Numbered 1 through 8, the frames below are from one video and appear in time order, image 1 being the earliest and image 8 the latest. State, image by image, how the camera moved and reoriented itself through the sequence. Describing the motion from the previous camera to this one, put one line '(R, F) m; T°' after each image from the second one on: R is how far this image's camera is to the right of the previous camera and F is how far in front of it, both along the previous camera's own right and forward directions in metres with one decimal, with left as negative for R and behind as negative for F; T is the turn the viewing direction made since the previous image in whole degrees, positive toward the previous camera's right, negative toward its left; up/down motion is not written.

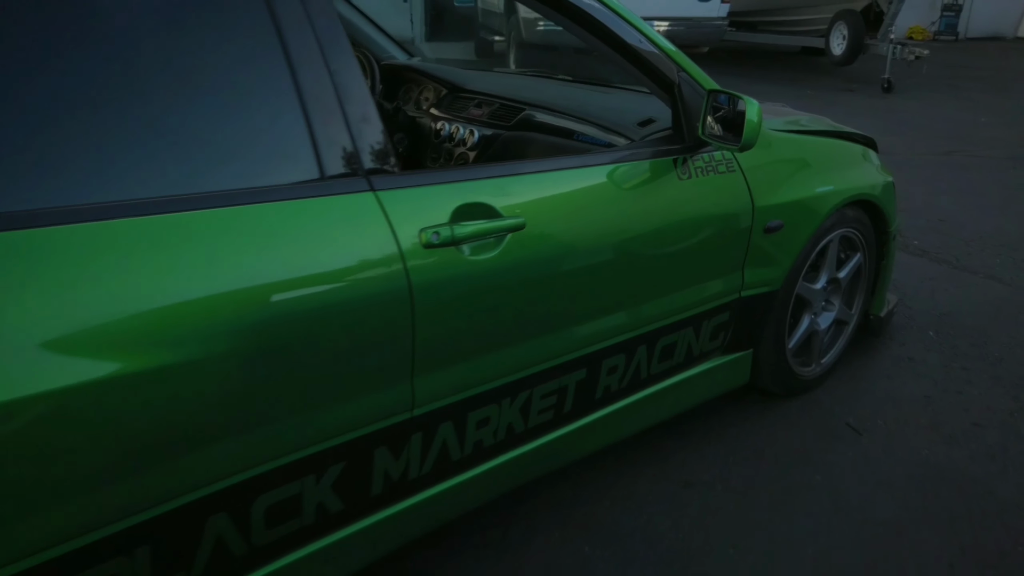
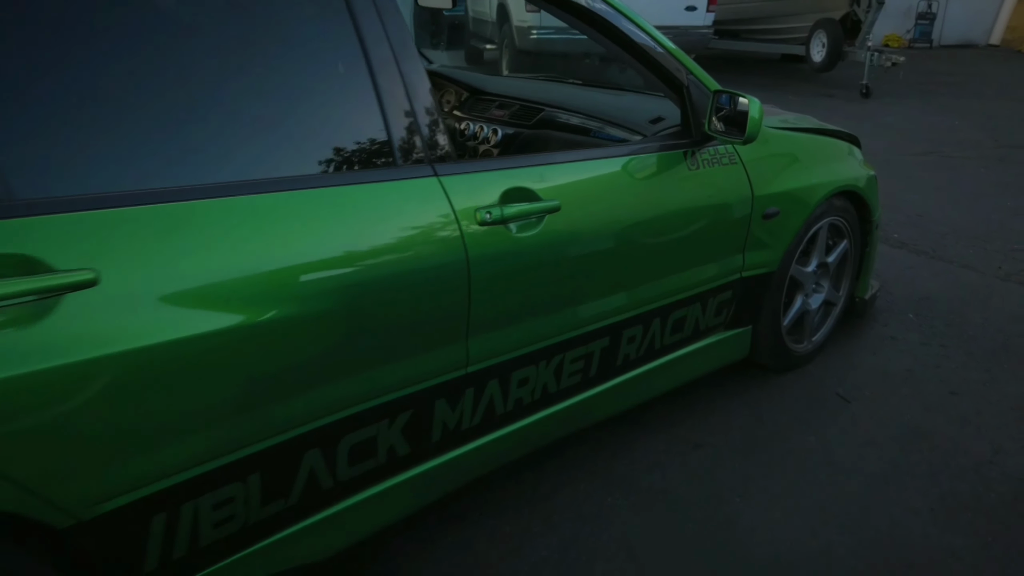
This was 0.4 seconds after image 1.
(-0.1, -0.3) m; +1°
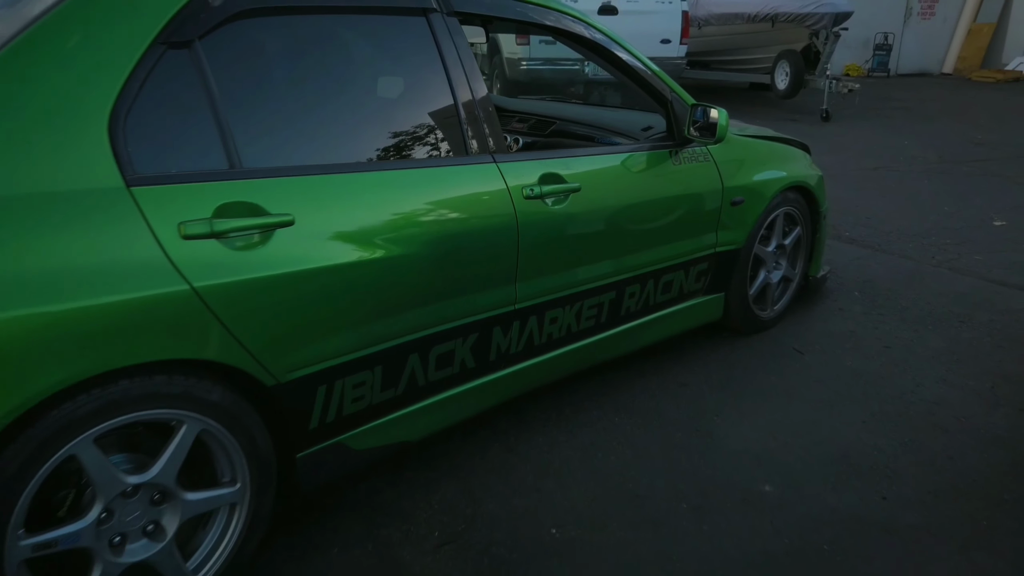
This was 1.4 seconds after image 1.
(-0.2, -0.7) m; +2°
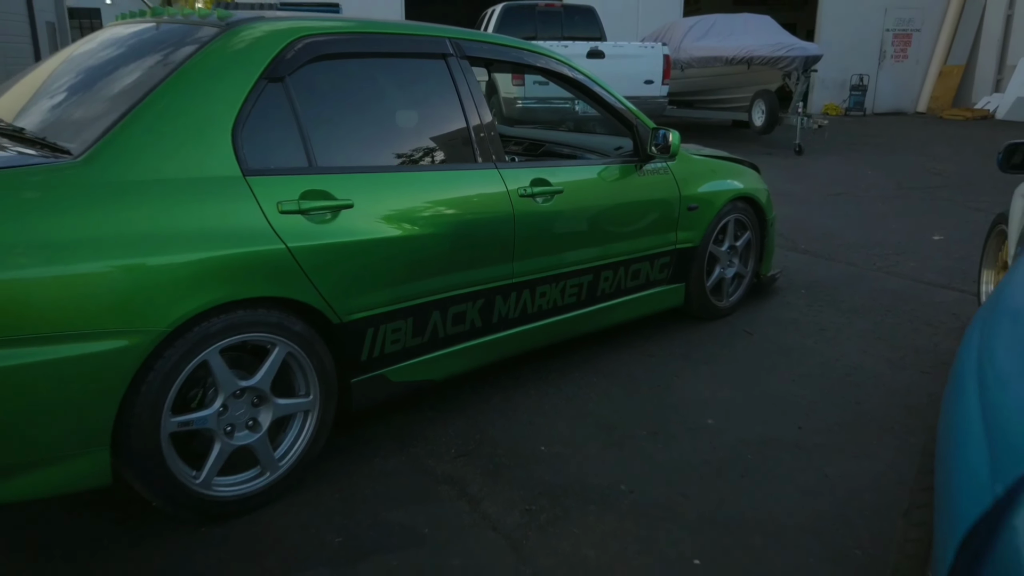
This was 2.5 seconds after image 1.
(0.0, -0.8) m; 0°
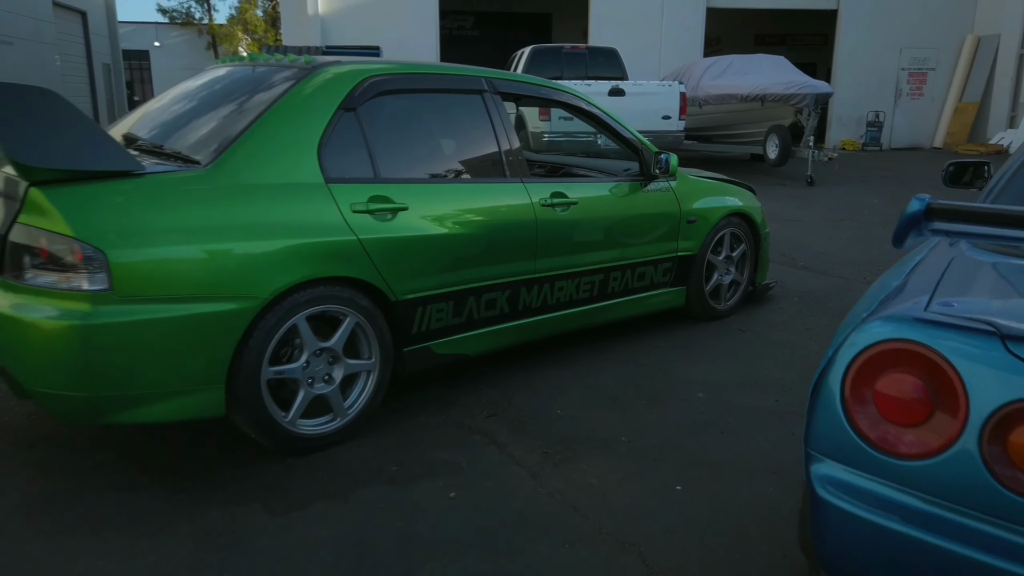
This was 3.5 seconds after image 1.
(0.0, -0.7) m; -2°
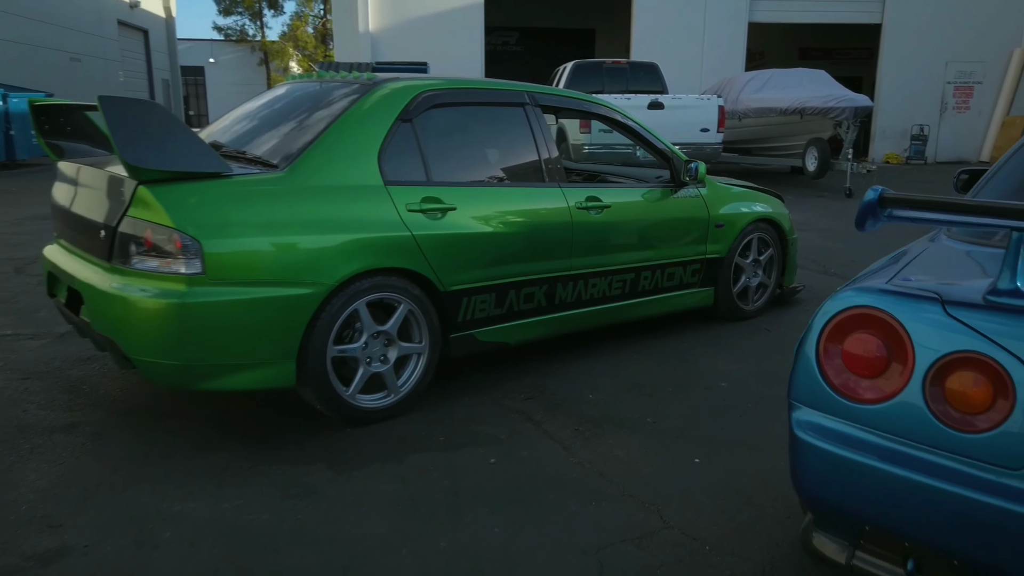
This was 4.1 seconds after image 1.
(0.0, -0.4) m; -3°
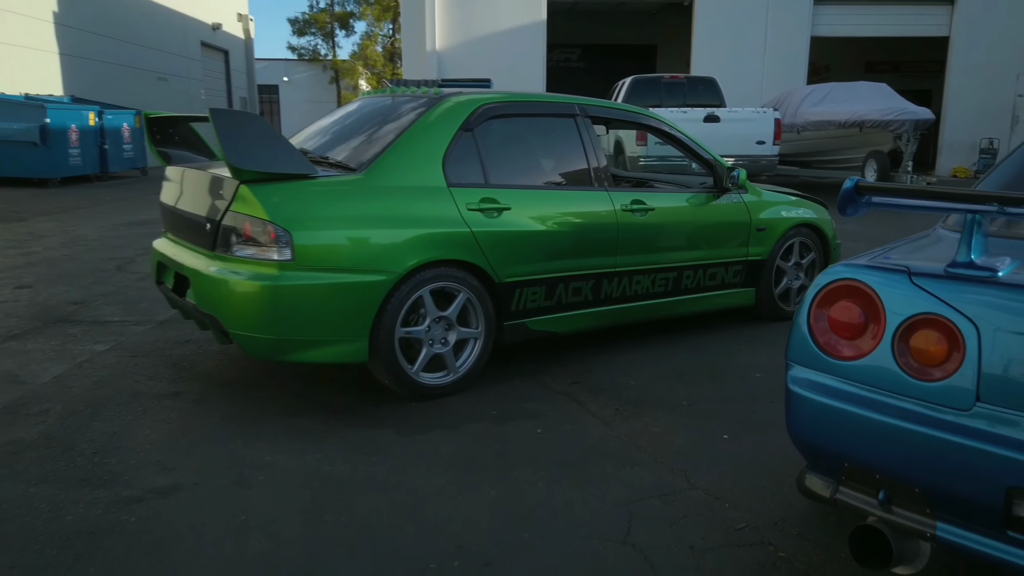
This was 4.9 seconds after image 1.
(+0.1, -0.4) m; -5°
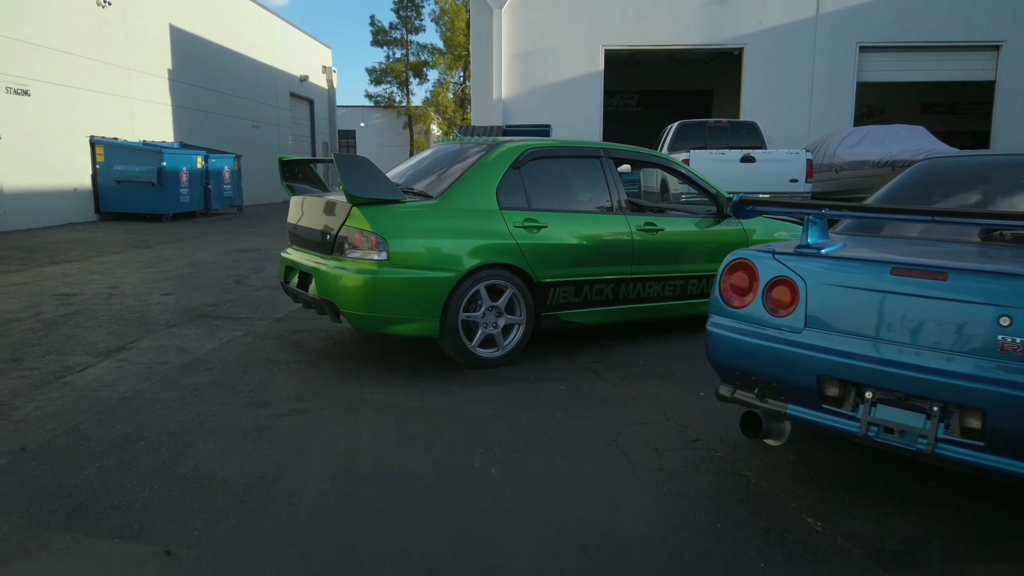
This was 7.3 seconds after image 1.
(+0.2, -1.4) m; -5°
